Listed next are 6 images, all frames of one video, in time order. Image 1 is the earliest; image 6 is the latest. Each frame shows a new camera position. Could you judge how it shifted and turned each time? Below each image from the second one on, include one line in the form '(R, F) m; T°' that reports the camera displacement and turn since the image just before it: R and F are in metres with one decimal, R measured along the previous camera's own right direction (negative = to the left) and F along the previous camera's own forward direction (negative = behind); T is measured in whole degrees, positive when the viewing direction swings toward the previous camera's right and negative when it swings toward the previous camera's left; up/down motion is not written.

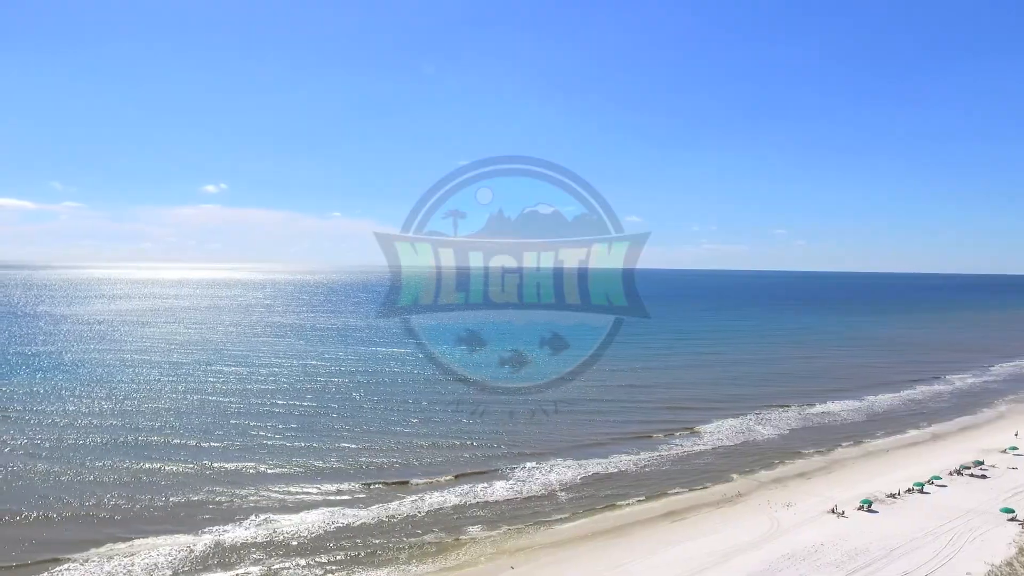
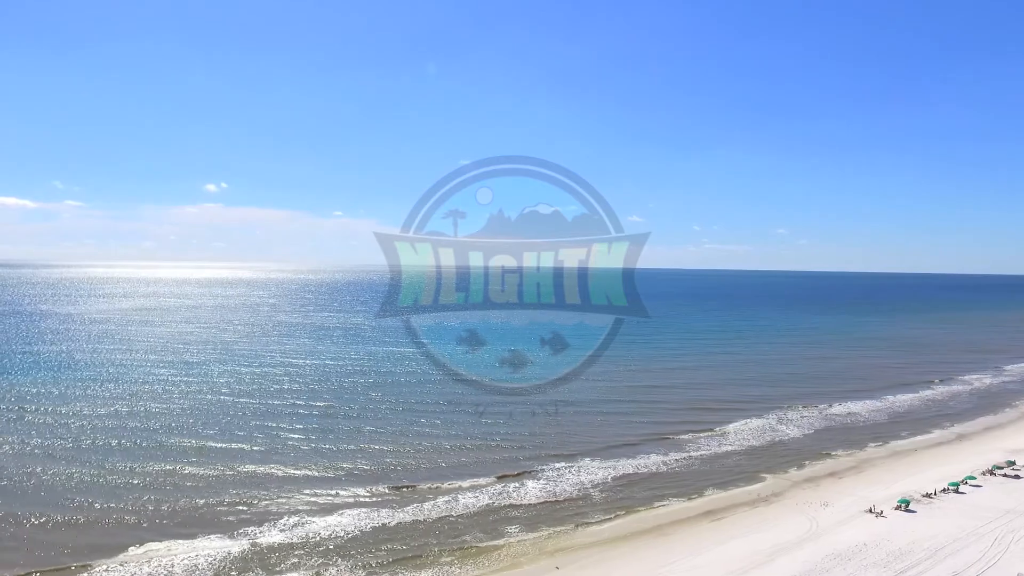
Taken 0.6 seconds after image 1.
(-1.3, +0.1) m; 0°
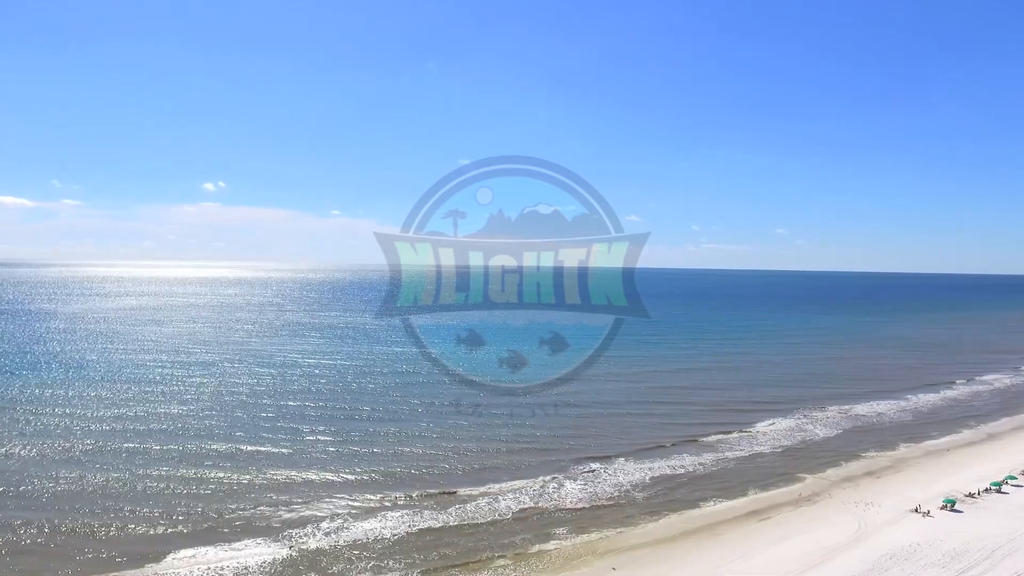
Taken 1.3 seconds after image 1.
(-1.5, +0.1) m; 0°
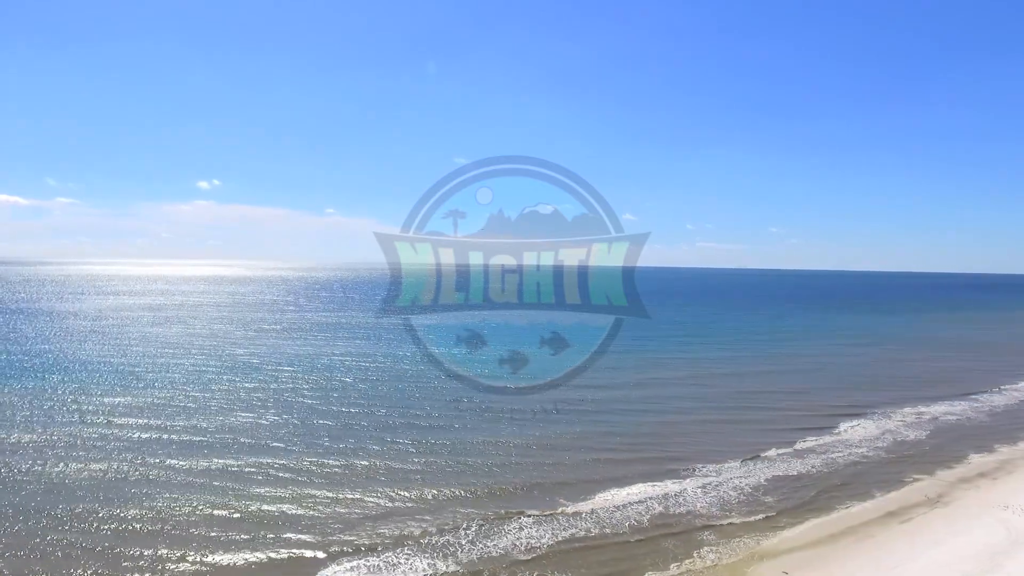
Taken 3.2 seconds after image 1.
(-4.5, +0.2) m; 0°
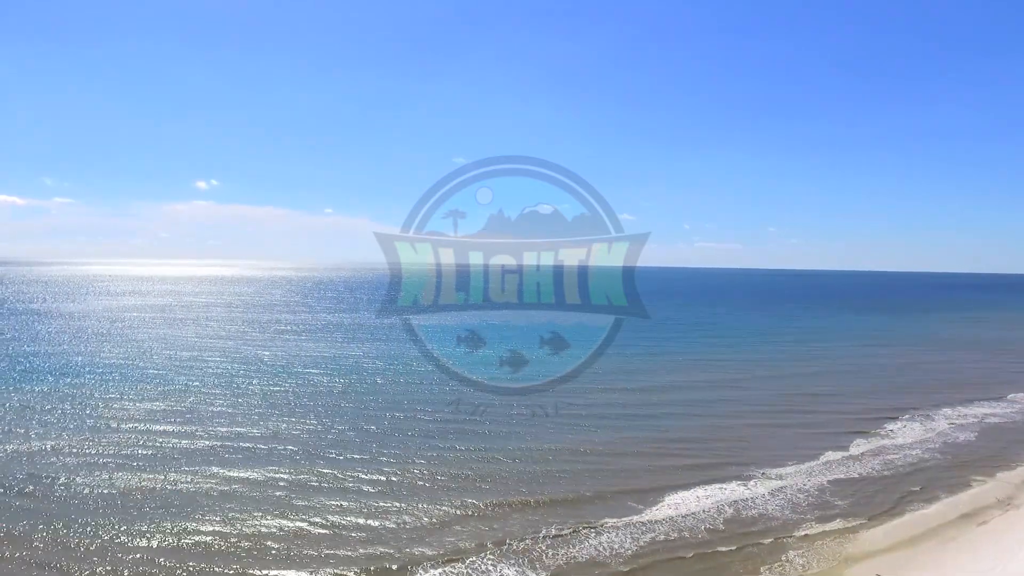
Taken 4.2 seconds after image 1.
(-2.5, +0.1) m; 0°
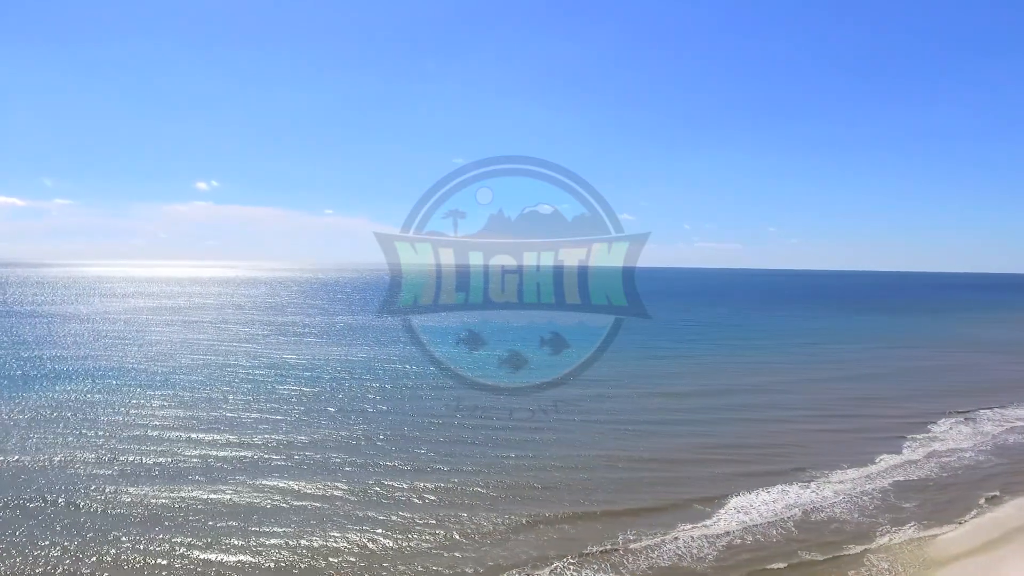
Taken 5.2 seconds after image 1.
(-2.3, +0.2) m; 0°
